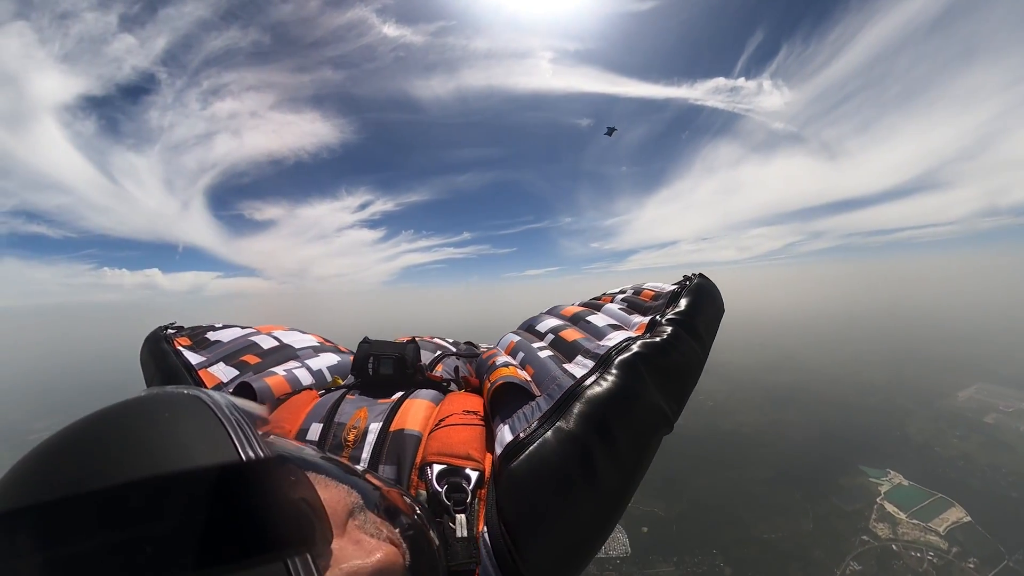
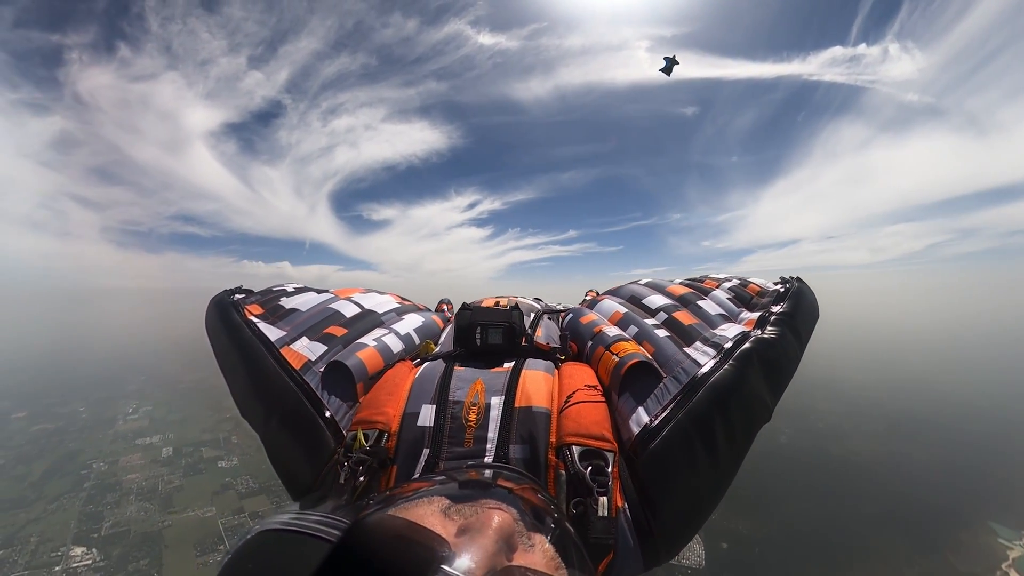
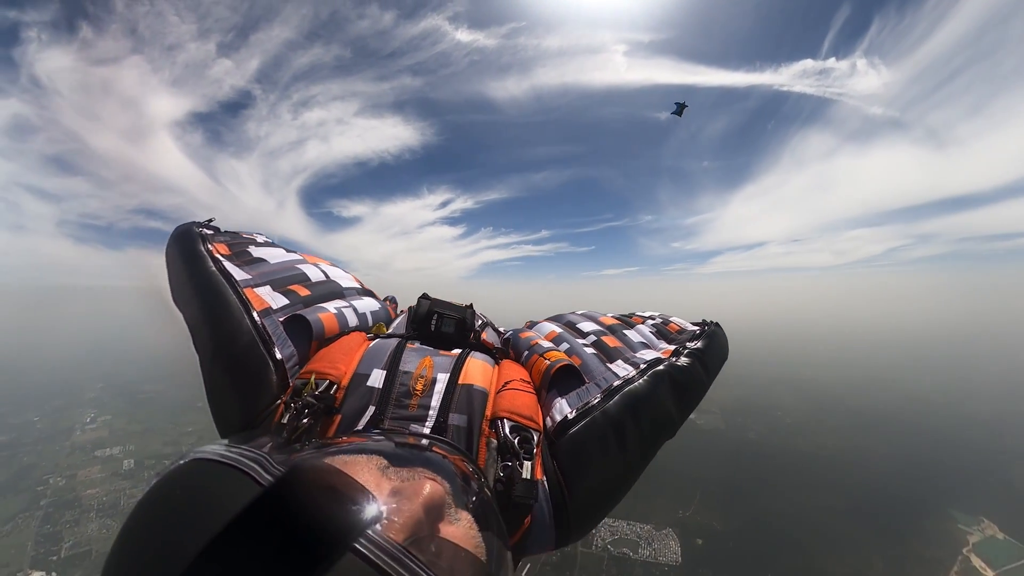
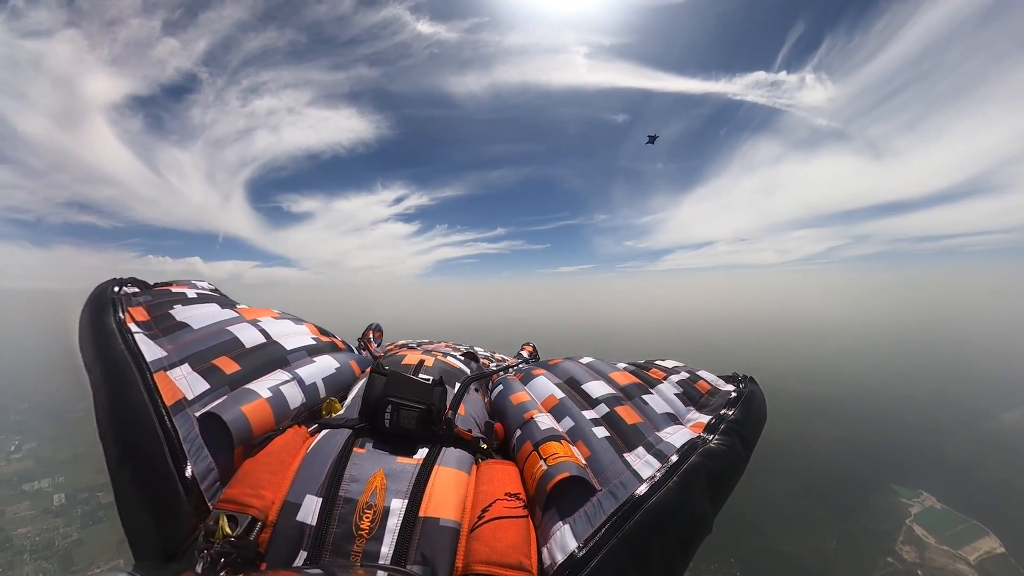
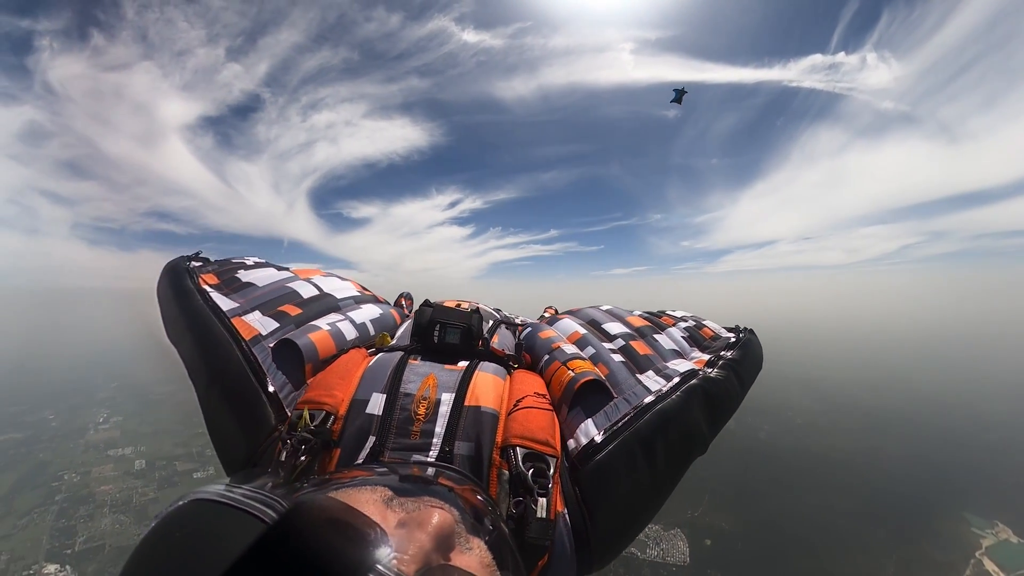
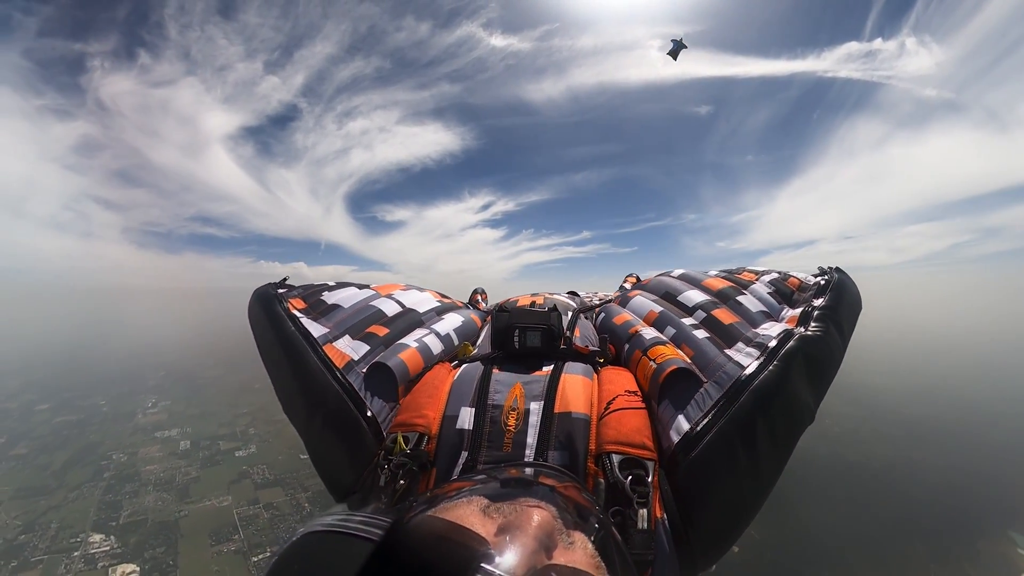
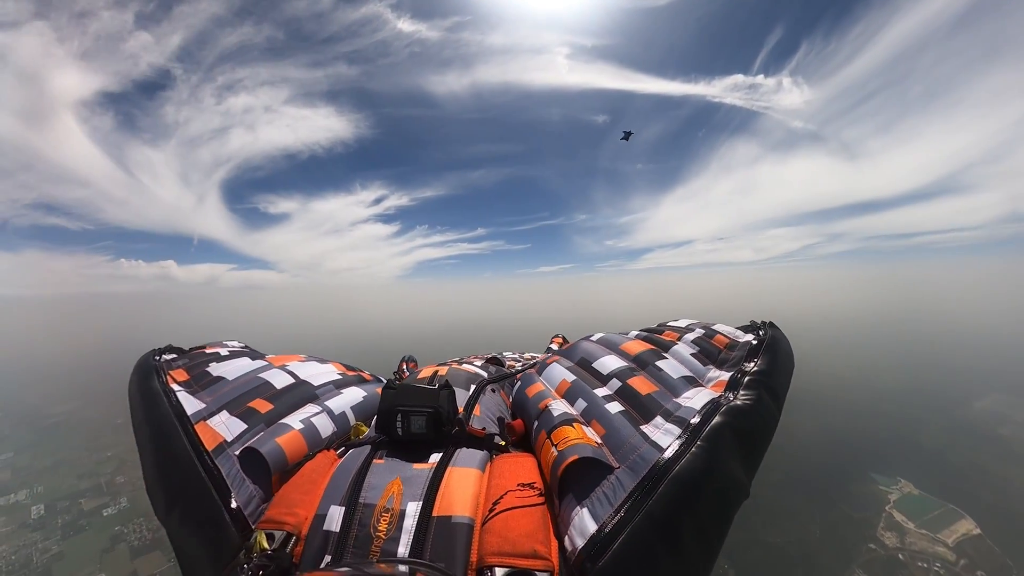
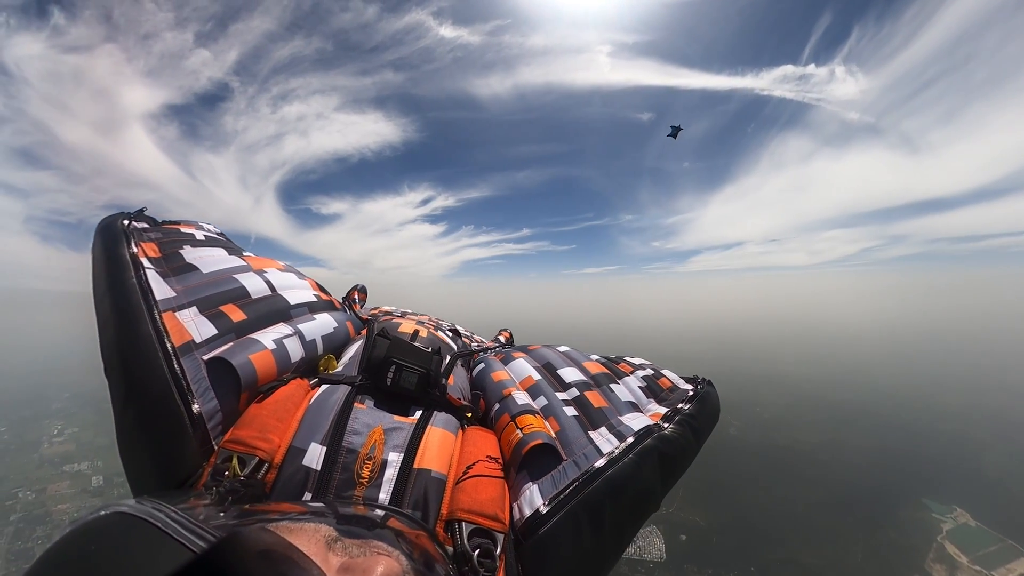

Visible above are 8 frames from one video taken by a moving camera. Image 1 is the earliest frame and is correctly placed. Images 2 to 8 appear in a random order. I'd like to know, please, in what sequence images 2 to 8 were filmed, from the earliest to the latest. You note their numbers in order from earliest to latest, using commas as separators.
7, 4, 8, 3, 5, 2, 6
